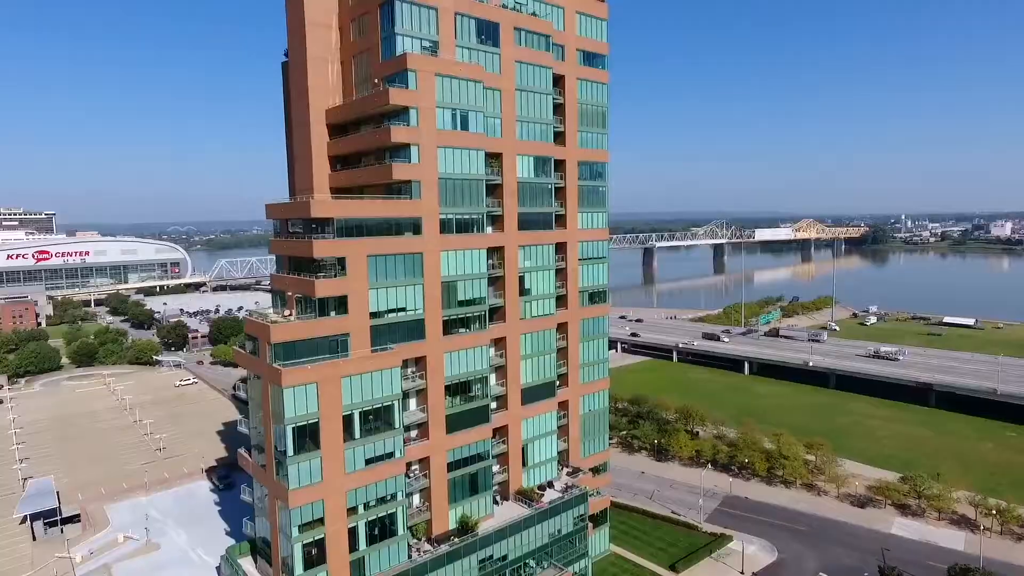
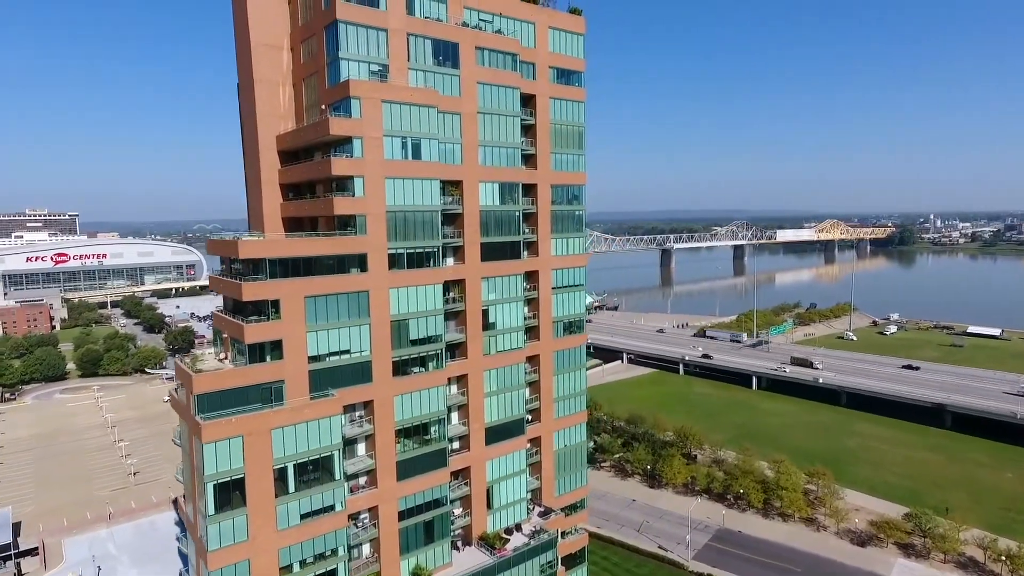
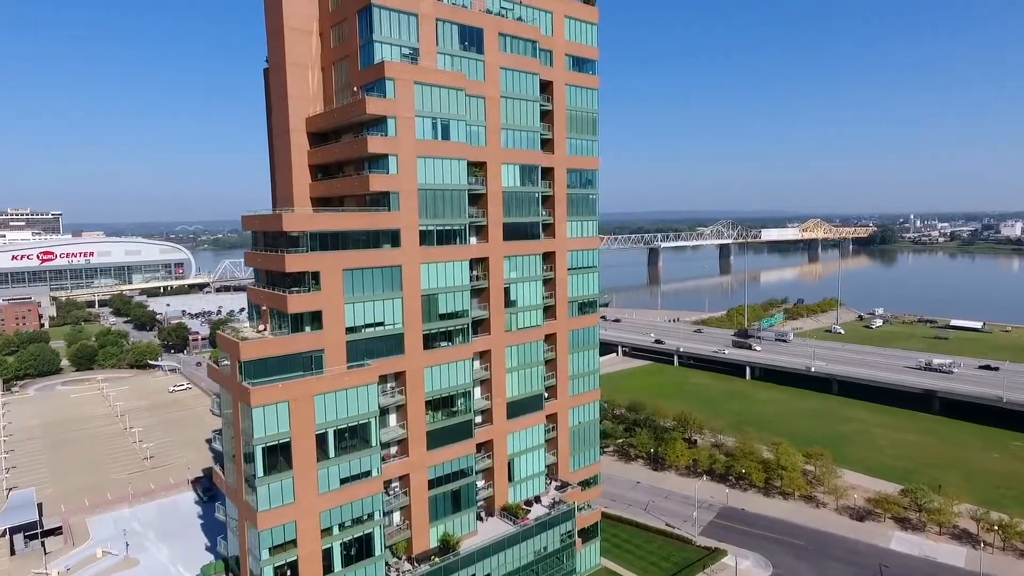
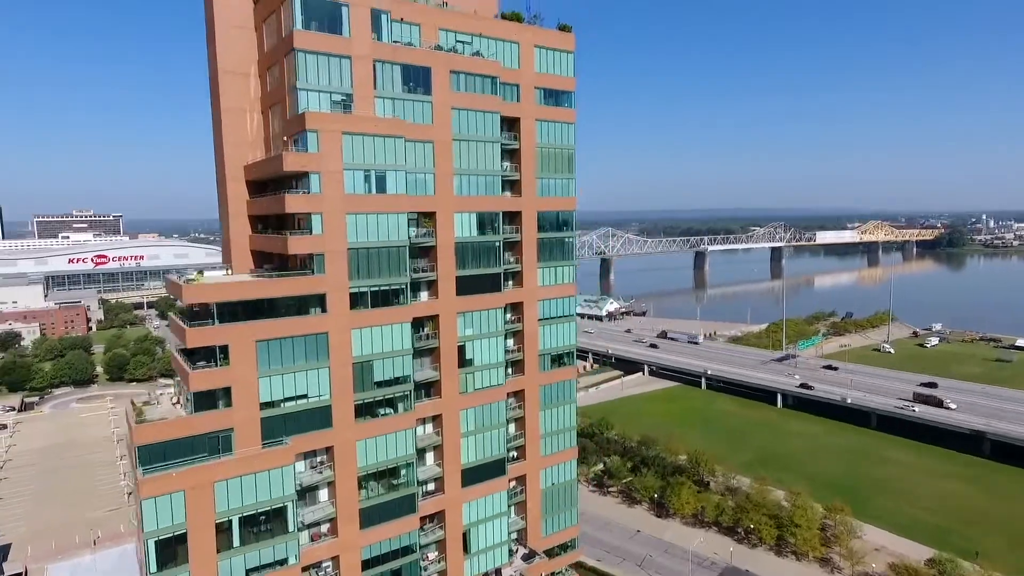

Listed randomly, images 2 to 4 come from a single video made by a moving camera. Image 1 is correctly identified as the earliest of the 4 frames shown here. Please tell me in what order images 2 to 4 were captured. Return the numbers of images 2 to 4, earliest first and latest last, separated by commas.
3, 2, 4
